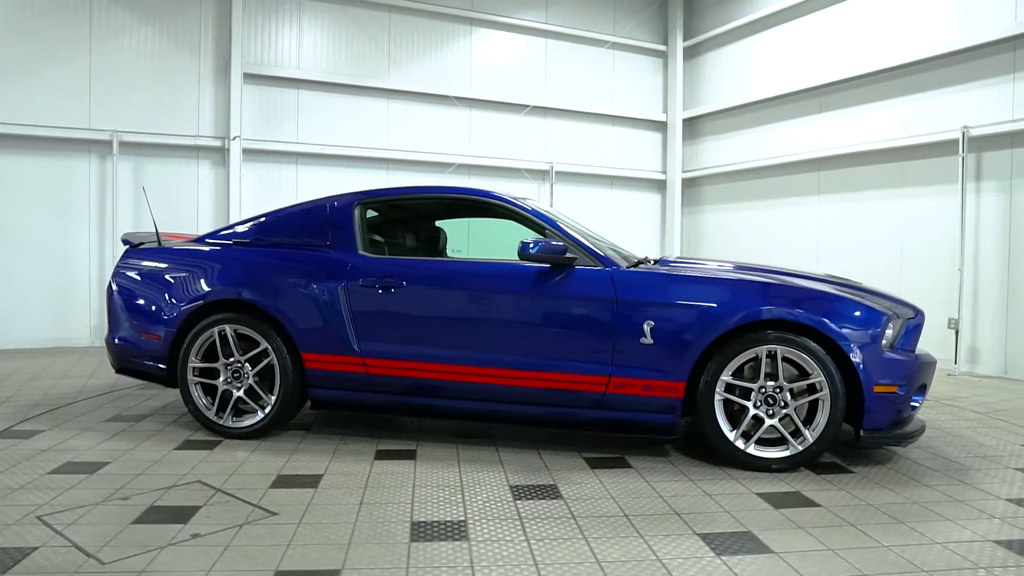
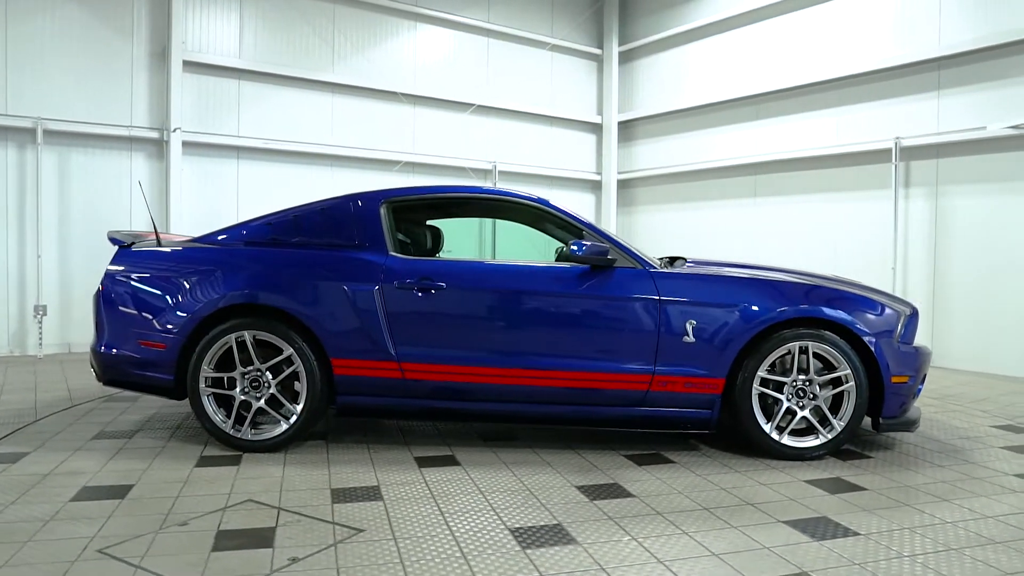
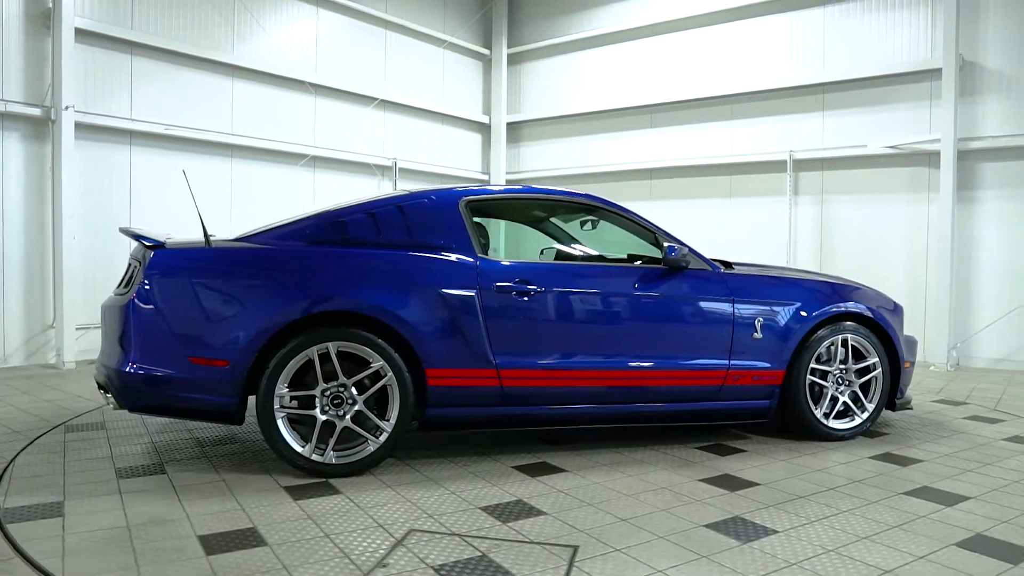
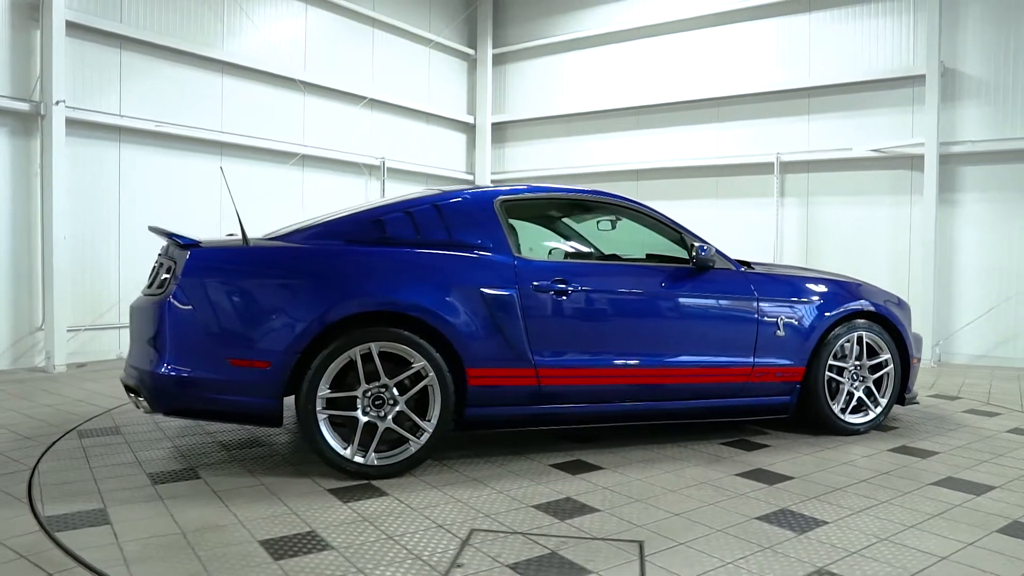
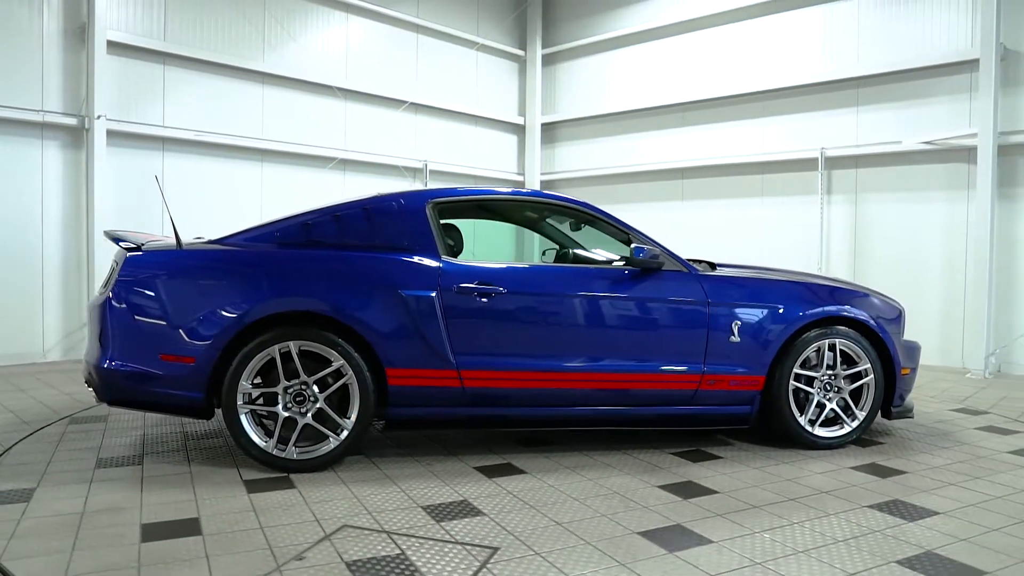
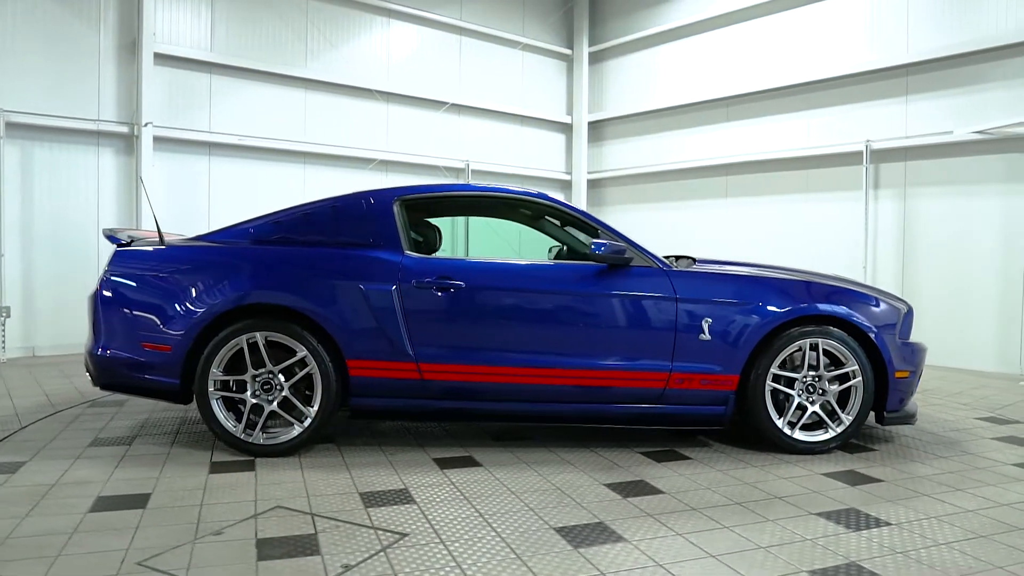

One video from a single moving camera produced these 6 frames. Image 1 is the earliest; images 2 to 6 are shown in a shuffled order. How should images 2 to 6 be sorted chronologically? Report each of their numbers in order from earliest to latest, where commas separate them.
2, 6, 5, 3, 4
